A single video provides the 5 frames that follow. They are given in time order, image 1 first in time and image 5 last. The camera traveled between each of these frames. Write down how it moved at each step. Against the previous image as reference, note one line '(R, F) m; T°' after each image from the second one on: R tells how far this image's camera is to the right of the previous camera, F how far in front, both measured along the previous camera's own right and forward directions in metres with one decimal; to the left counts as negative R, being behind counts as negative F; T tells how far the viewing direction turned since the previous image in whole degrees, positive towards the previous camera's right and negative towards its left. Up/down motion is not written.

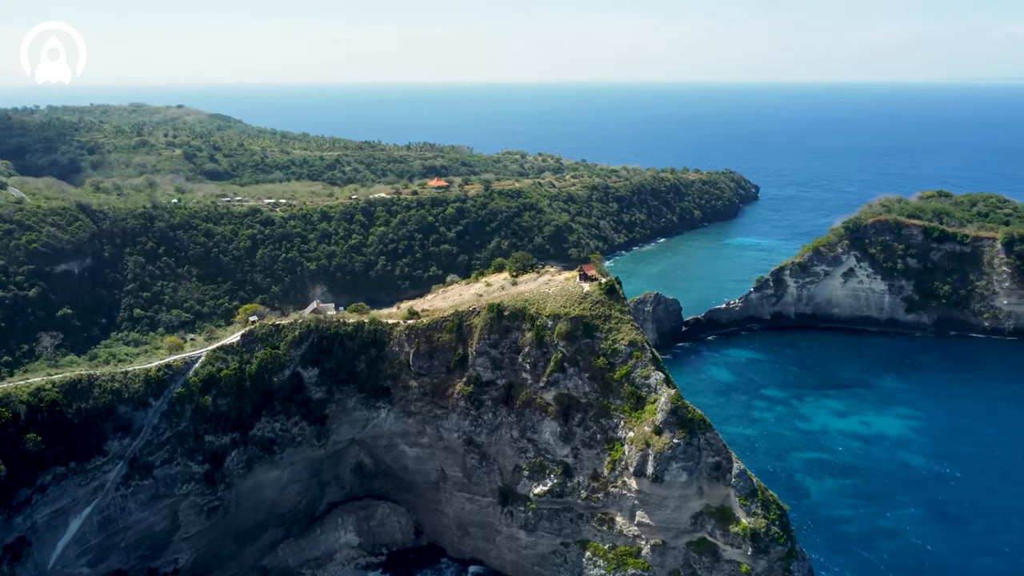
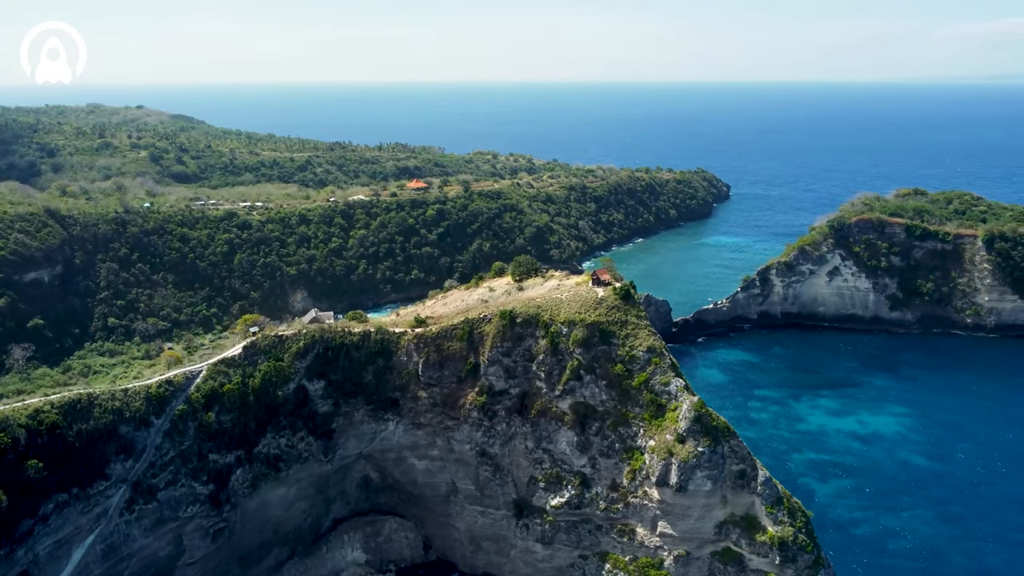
(-1.9, +1.0) m; +2°
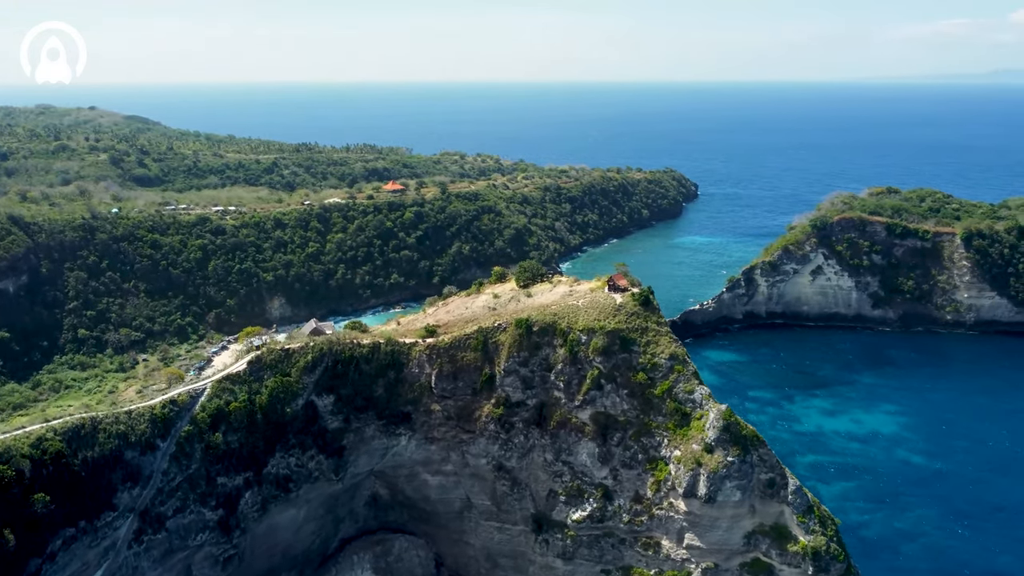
(-2.2, +1.1) m; +3°
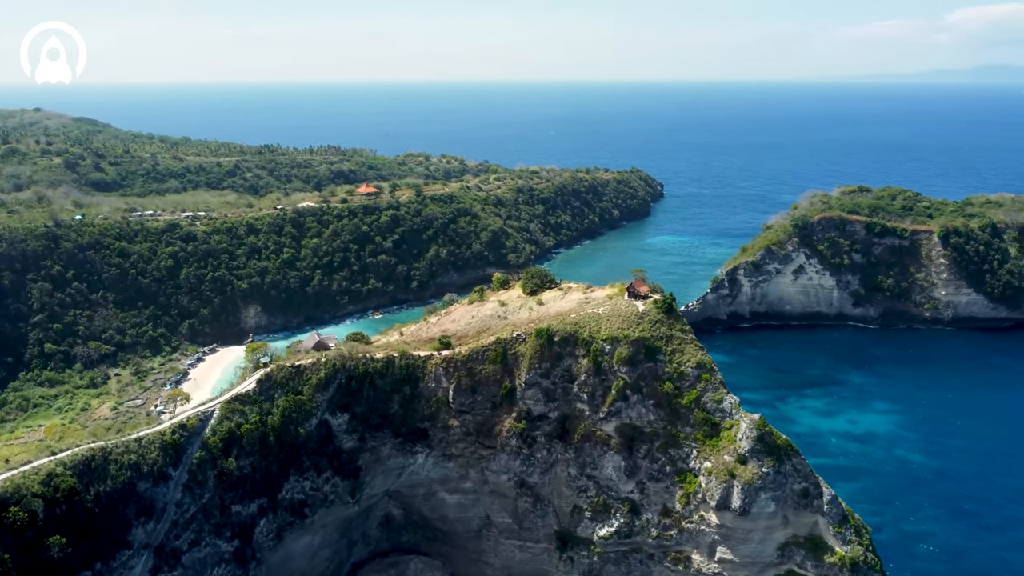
(-2.4, +1.2) m; +3°
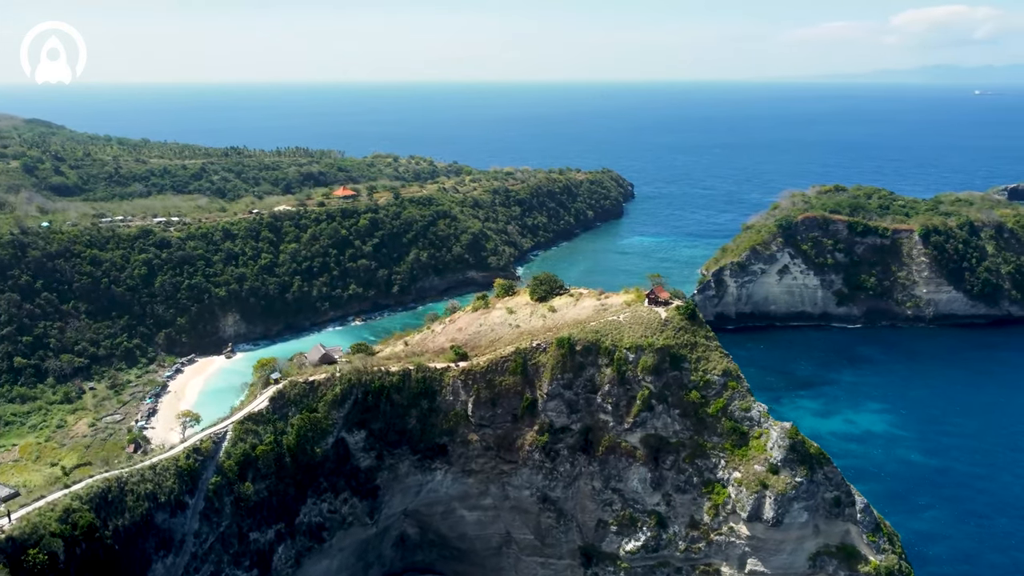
(-2.1, +1.0) m; +3°
